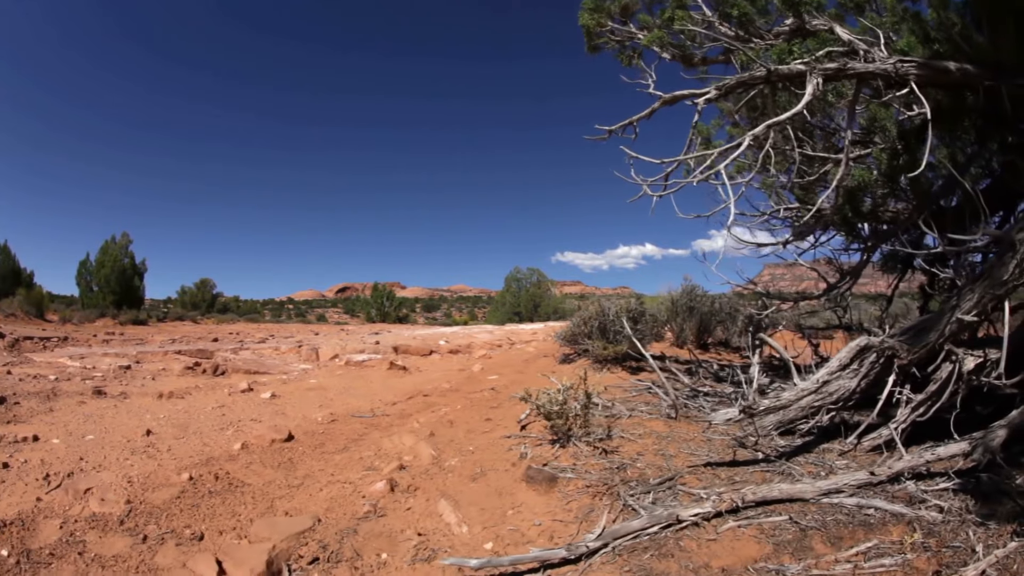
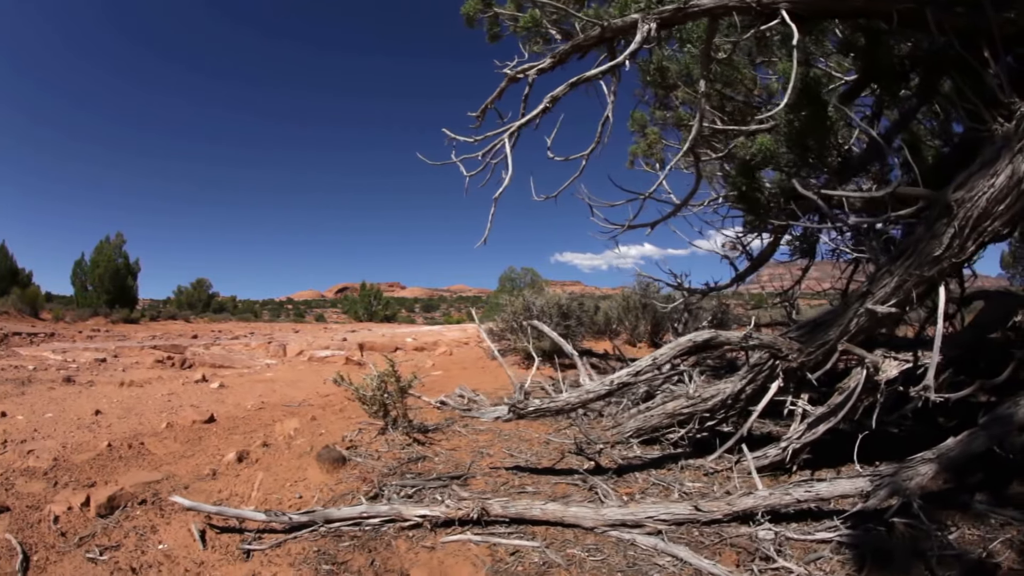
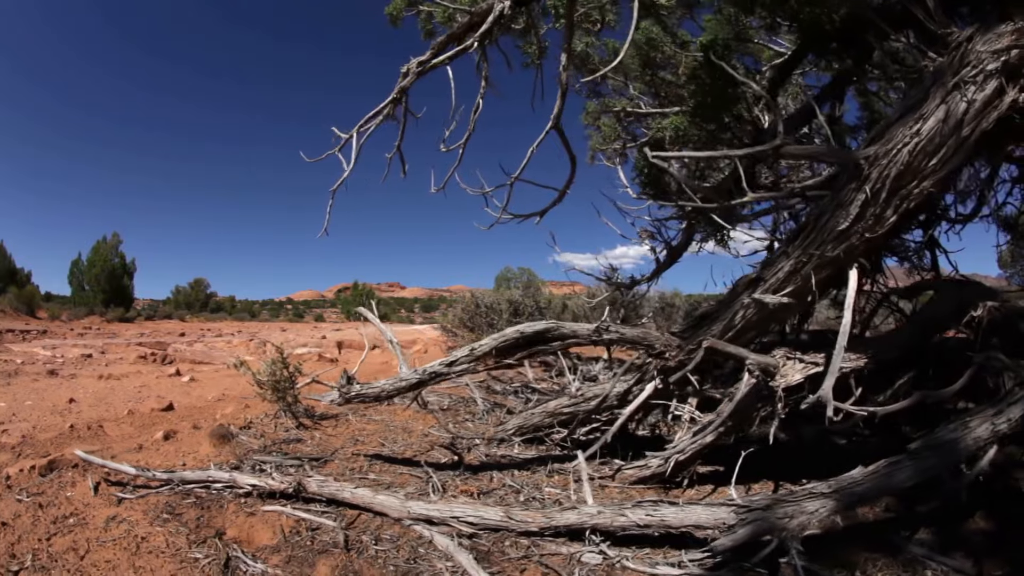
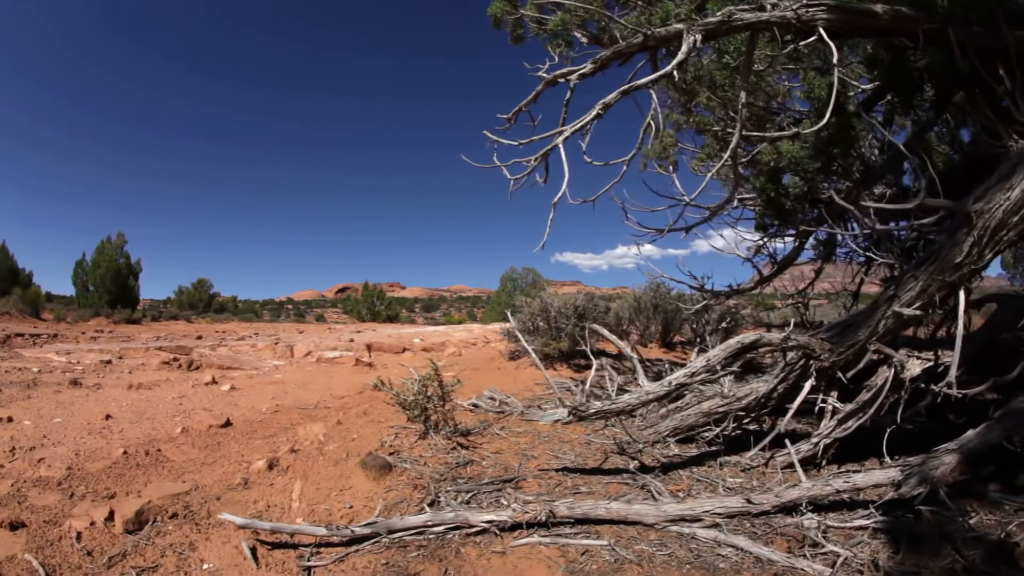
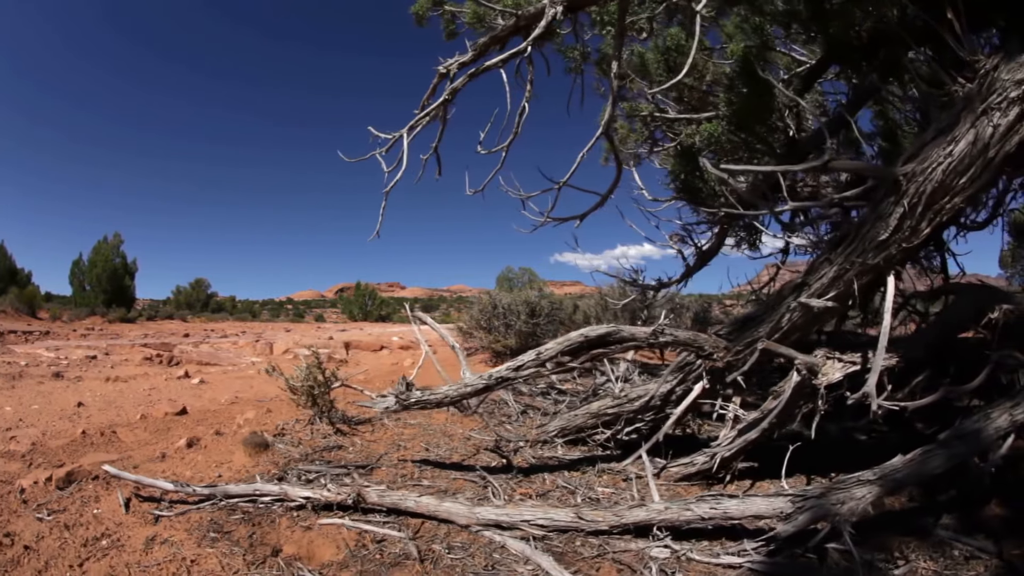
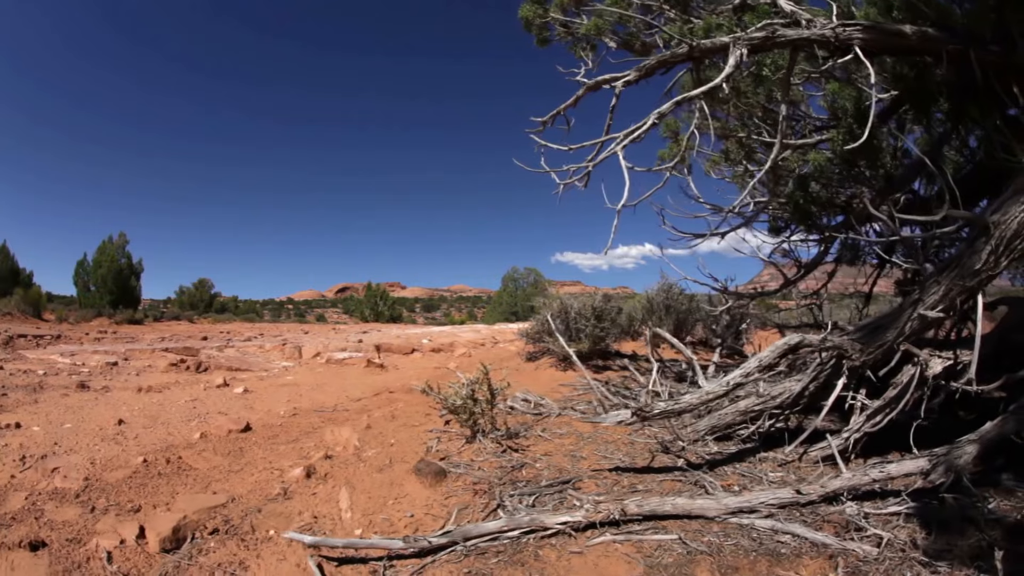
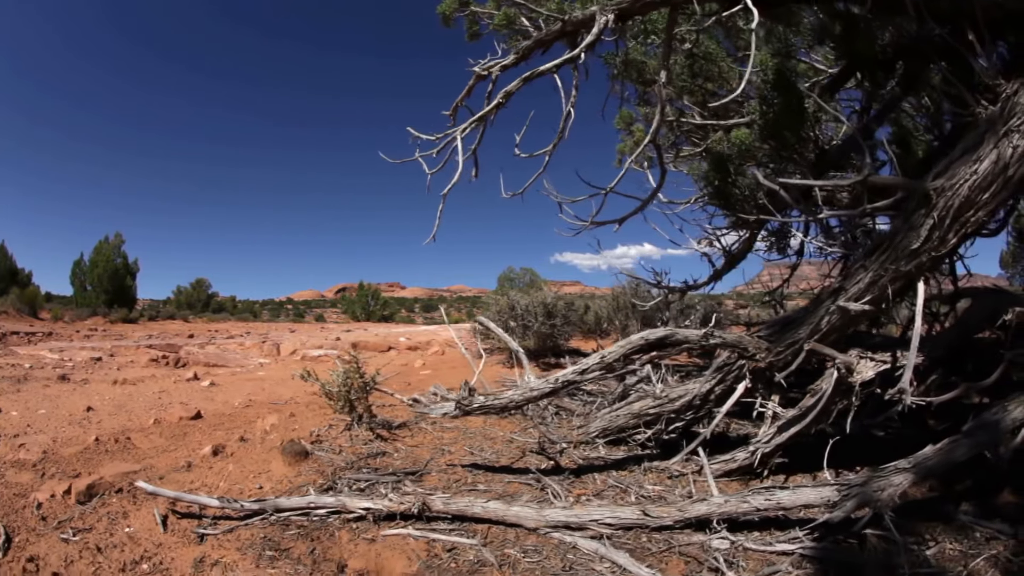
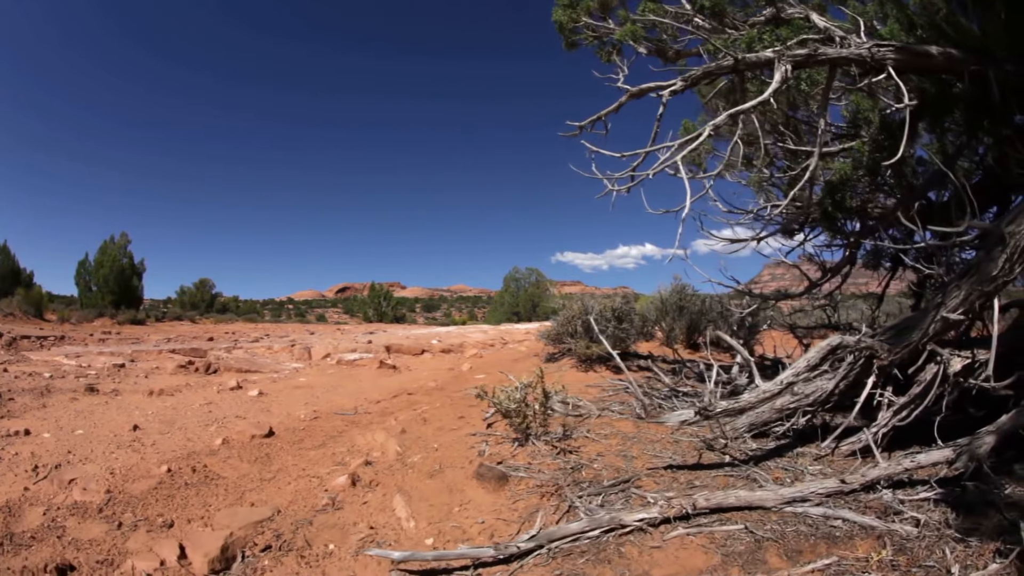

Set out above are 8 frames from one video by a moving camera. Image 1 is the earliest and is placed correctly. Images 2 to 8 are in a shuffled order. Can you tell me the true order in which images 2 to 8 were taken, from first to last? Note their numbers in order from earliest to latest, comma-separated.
8, 6, 4, 2, 7, 5, 3
